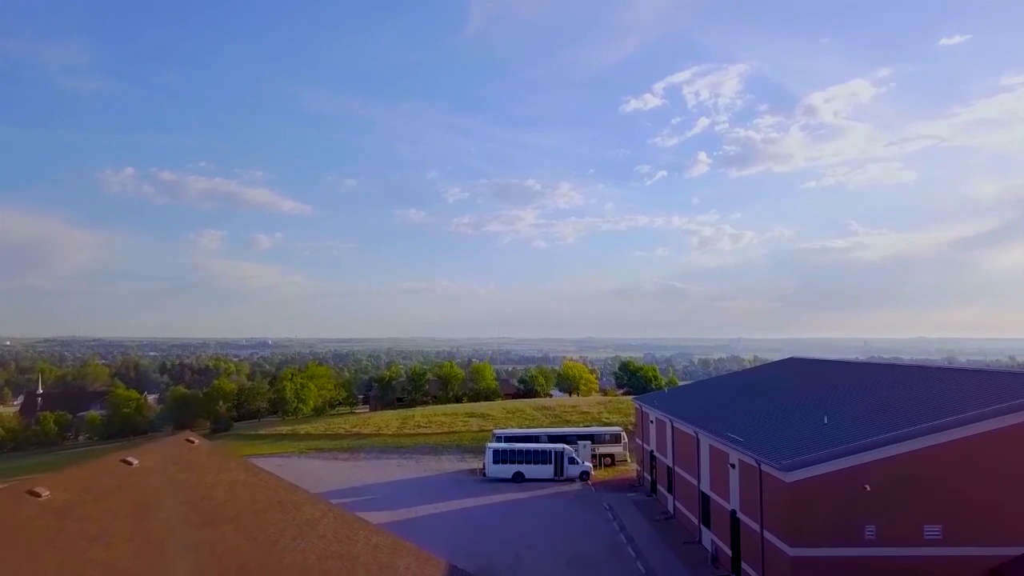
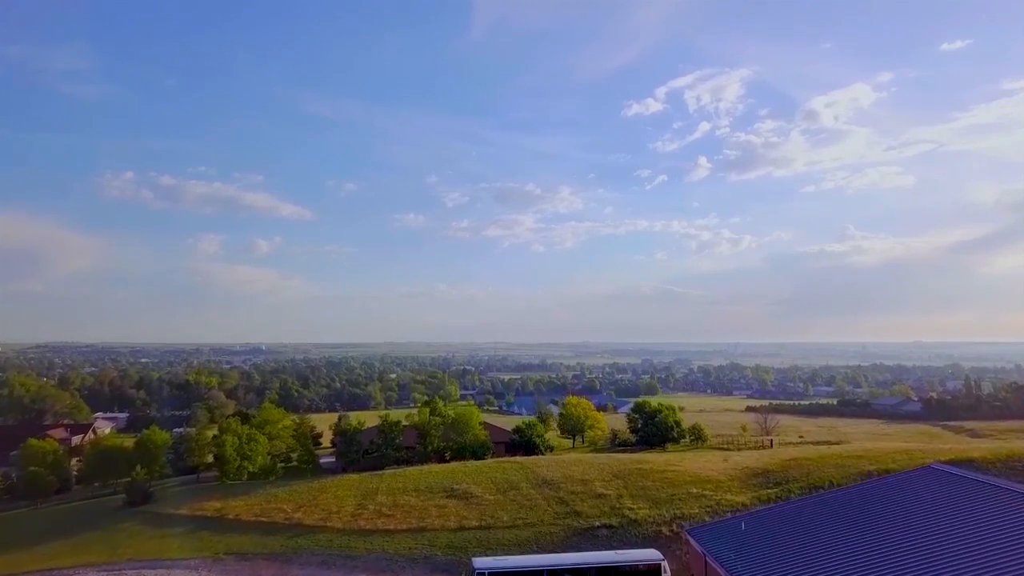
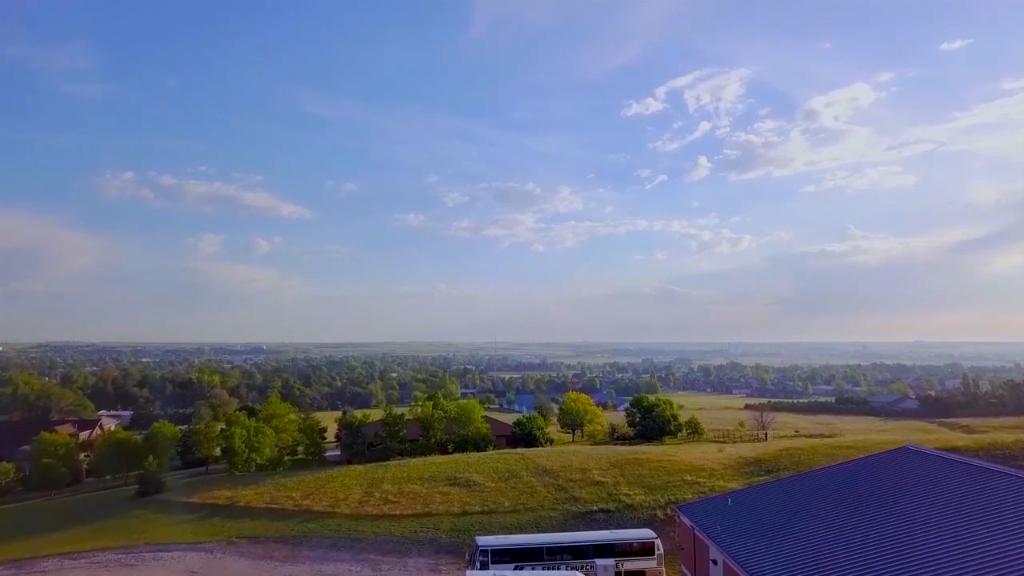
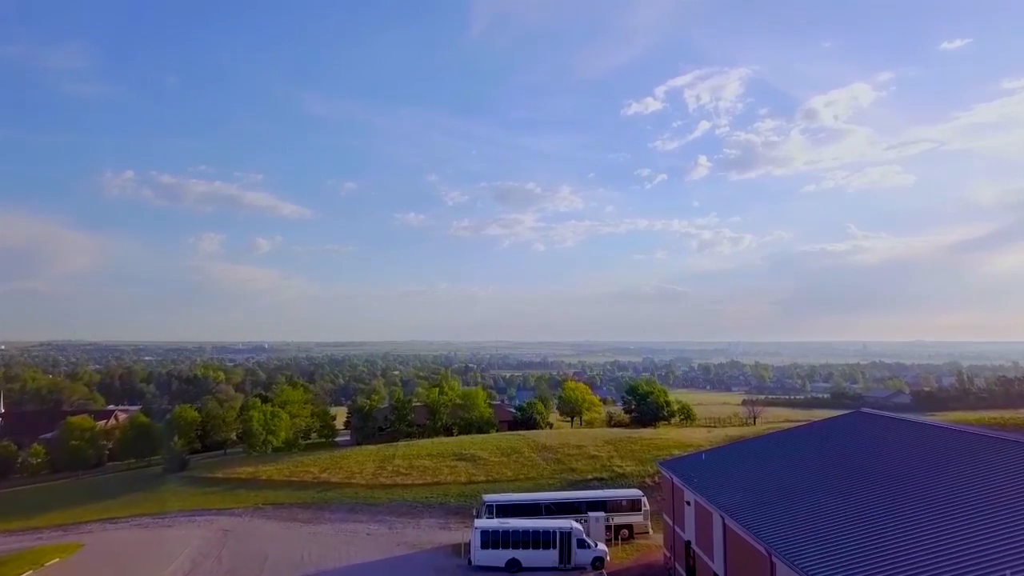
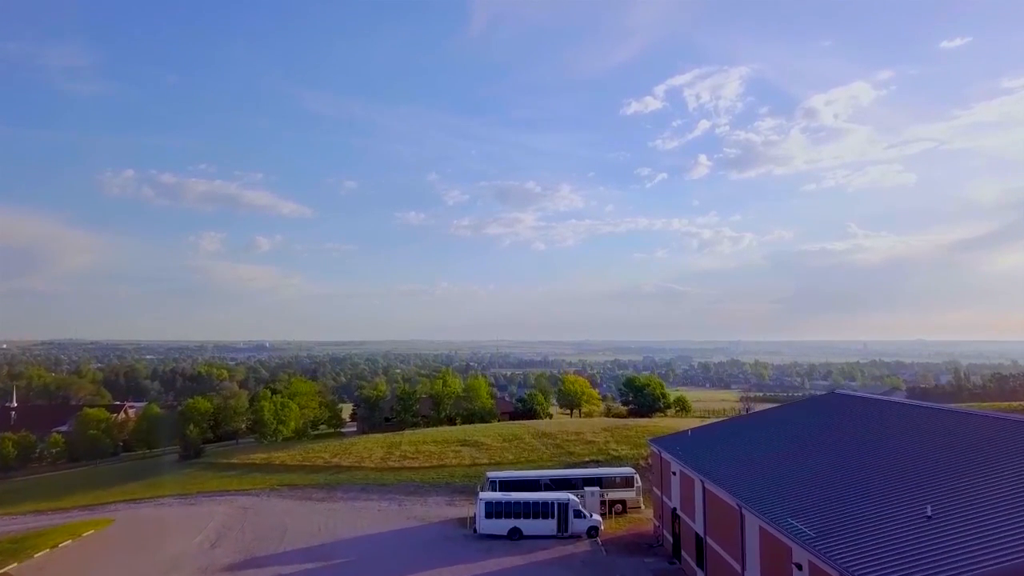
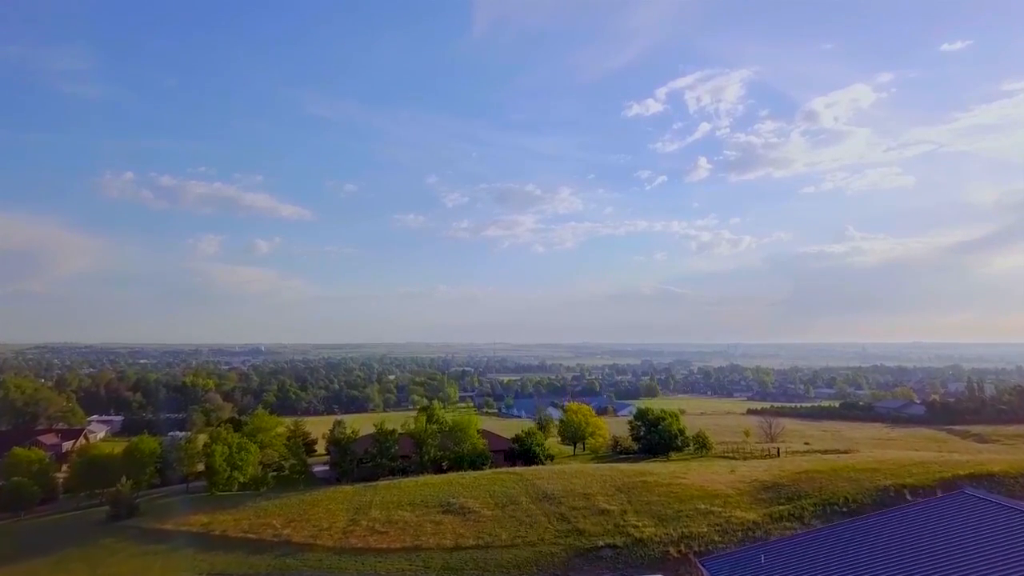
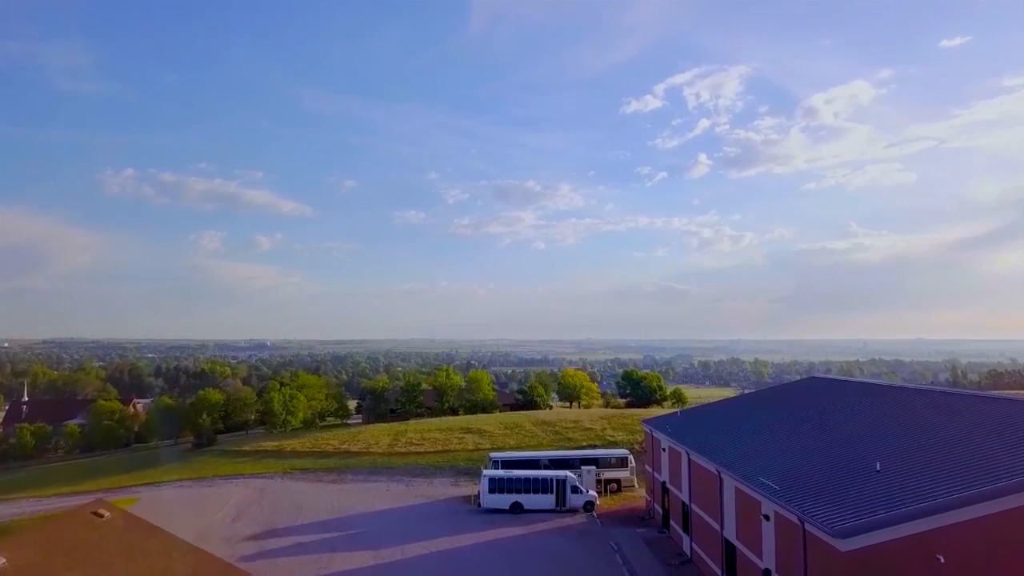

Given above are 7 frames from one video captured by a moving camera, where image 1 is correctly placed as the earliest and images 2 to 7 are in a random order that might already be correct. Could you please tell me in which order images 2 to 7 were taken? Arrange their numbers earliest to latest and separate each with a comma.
7, 5, 4, 3, 2, 6
